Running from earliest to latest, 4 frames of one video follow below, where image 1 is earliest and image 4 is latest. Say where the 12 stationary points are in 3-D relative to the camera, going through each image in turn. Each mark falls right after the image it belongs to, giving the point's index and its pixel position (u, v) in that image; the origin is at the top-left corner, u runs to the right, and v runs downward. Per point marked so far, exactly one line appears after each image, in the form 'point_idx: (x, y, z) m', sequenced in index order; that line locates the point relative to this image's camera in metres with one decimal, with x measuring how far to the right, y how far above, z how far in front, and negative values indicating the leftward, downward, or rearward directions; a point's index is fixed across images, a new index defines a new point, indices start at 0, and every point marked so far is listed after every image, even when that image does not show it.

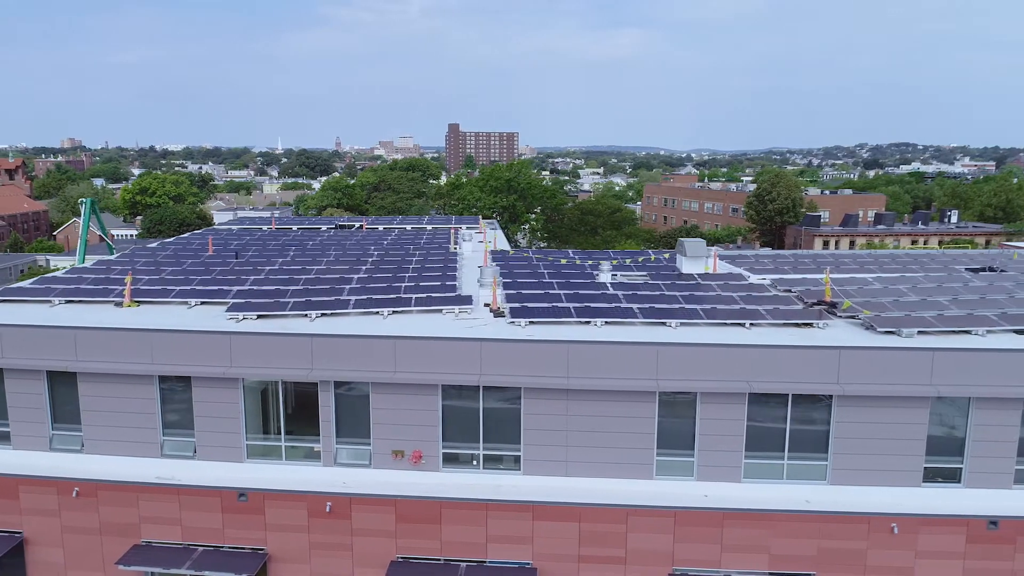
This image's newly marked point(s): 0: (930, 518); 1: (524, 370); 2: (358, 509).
0: (+5.9, -3.2, +11.1) m
1: (+0.2, -1.3, +12.3) m
2: (-2.3, -3.3, +11.8) m
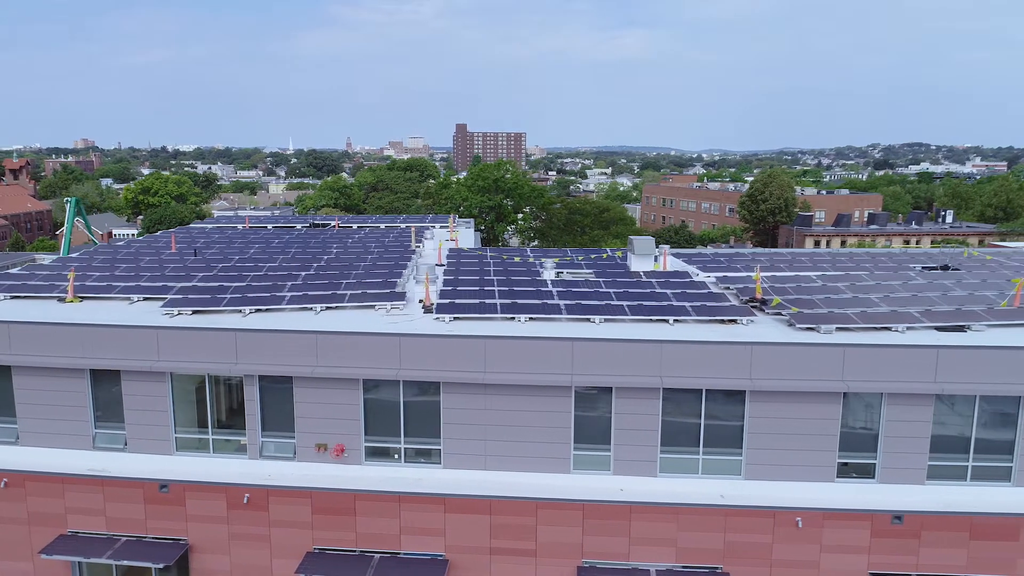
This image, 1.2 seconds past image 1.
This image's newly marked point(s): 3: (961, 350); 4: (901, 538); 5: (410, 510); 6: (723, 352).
0: (+4.6, -3.2, +11.2) m
1: (-1.1, -1.2, +12.4) m
2: (-3.6, -3.2, +12.0) m
3: (+6.6, -0.9, +11.7) m
4: (+5.5, -3.5, +11.2) m
5: (-1.5, -3.3, +11.8) m
6: (+3.2, -1.0, +12.0) m
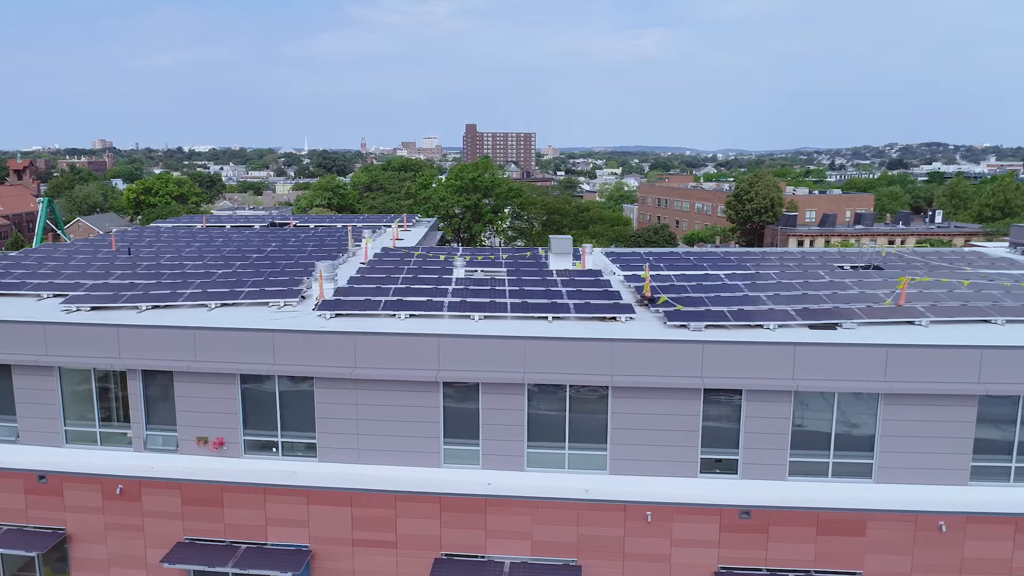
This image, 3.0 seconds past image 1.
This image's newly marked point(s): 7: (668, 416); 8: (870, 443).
0: (+2.5, -3.1, +11.4) m
1: (-3.2, -1.2, +12.7) m
2: (-5.7, -3.2, +12.3) m
3: (+4.5, -0.9, +11.8) m
4: (+3.4, -3.5, +11.4) m
5: (-3.6, -3.3, +12.1) m
6: (+1.1, -0.9, +12.1) m
7: (+2.4, -2.0, +12.3) m
8: (+5.5, -2.4, +12.2) m
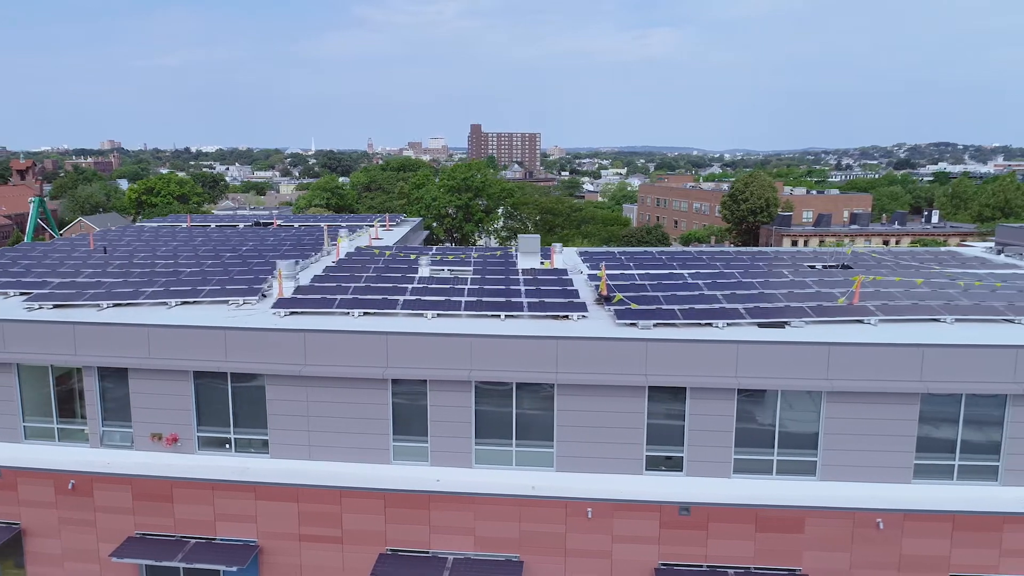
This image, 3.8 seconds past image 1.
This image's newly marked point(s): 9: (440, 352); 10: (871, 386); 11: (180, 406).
0: (+1.6, -3.1, +11.5) m
1: (-4.0, -1.1, +12.8) m
2: (-6.5, -3.1, +12.5) m
3: (+3.7, -0.9, +11.8) m
4: (+2.6, -3.5, +11.5) m
5: (-4.4, -3.2, +12.2) m
6: (+0.3, -0.9, +12.2) m
7: (+1.6, -1.9, +12.4) m
8: (+4.7, -2.4, +12.3) m
9: (-1.1, -1.0, +12.4) m
10: (+5.3, -1.5, +11.8) m
11: (-5.5, -2.0, +13.3) m
